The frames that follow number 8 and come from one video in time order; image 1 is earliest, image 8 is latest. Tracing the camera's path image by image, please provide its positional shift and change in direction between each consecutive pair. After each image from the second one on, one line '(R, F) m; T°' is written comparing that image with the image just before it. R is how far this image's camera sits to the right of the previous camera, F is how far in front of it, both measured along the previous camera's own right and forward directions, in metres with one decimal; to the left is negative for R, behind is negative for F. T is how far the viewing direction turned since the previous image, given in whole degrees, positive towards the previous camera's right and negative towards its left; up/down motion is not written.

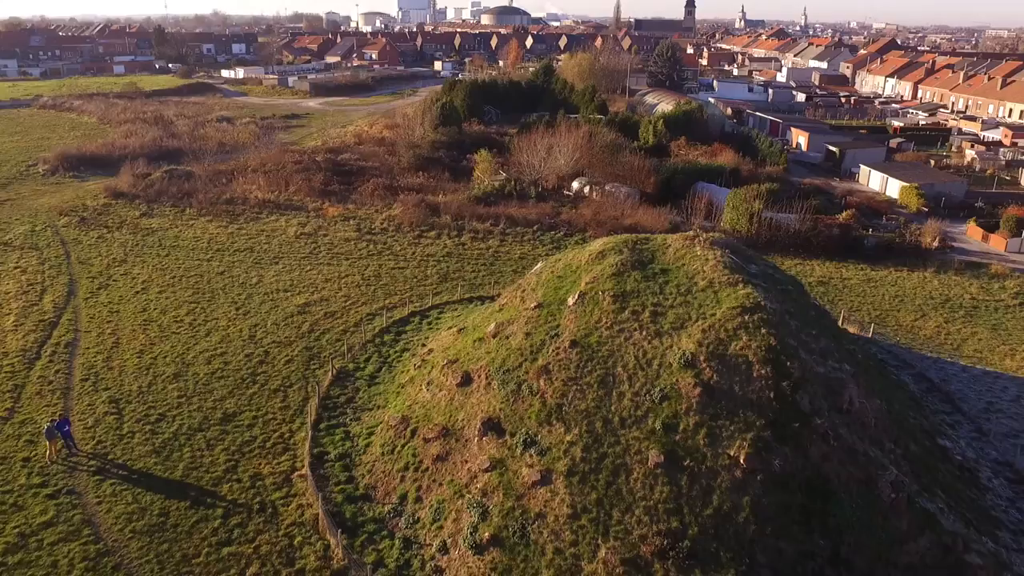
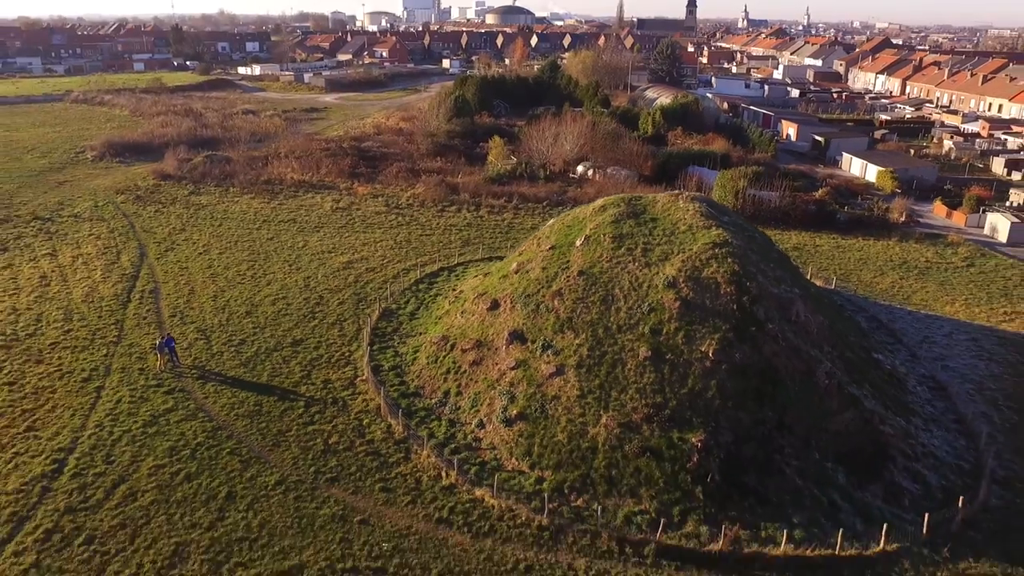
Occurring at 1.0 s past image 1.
(-0.4, -4.0) m; 0°
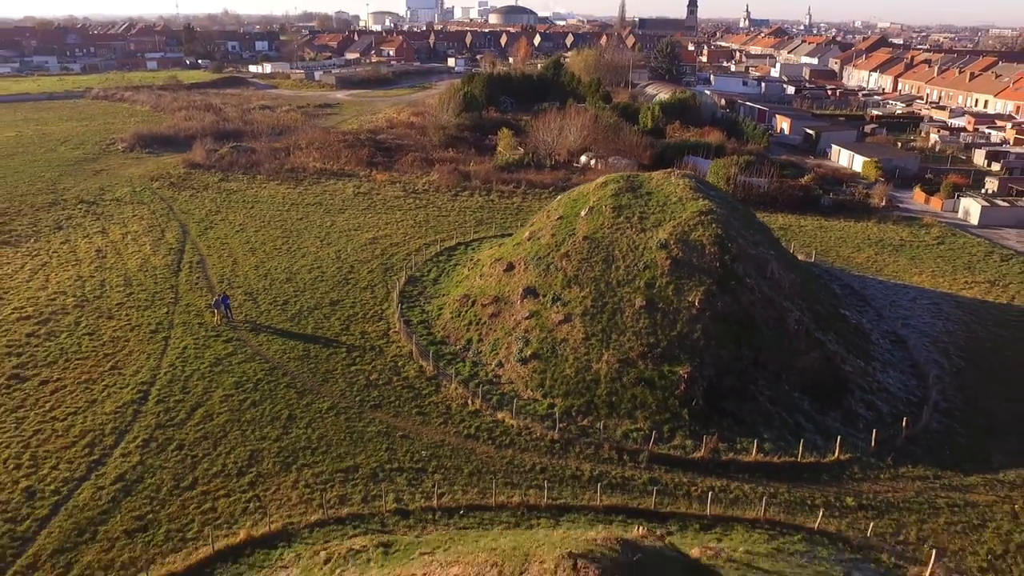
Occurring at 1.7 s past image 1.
(-0.3, -3.0) m; 0°
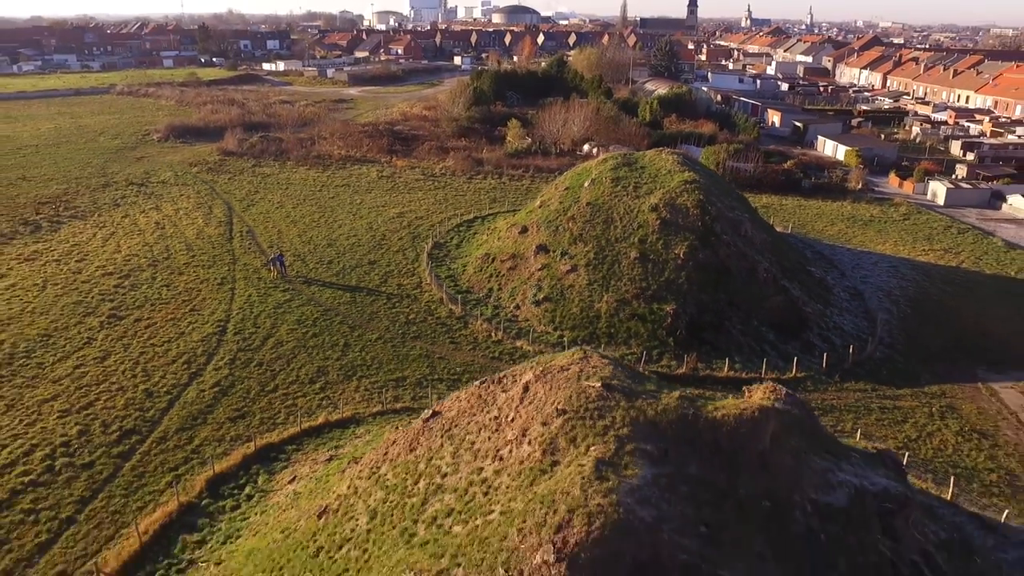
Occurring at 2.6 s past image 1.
(-0.4, -4.0) m; 0°
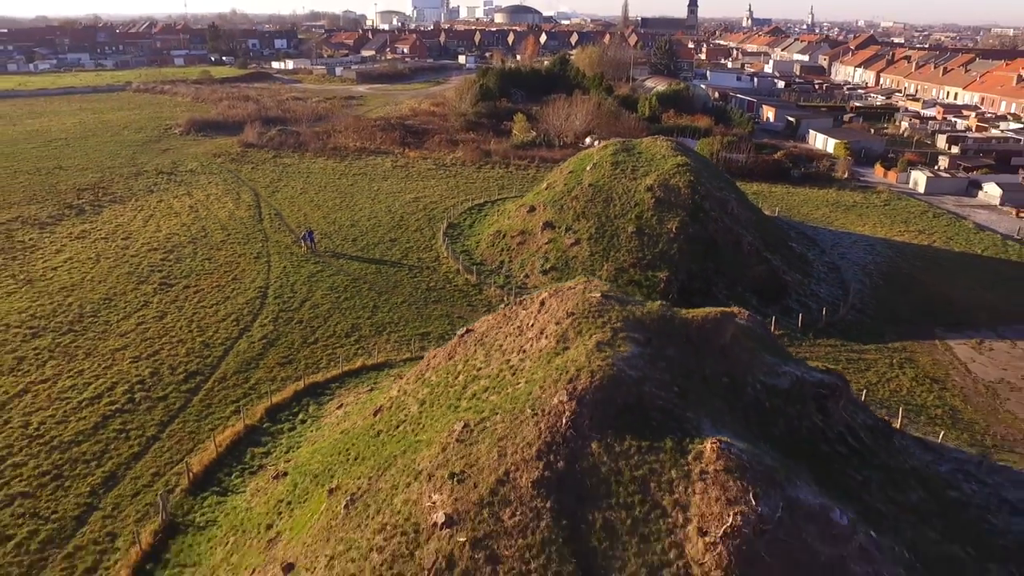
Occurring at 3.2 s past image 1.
(-0.3, -2.8) m; 0°
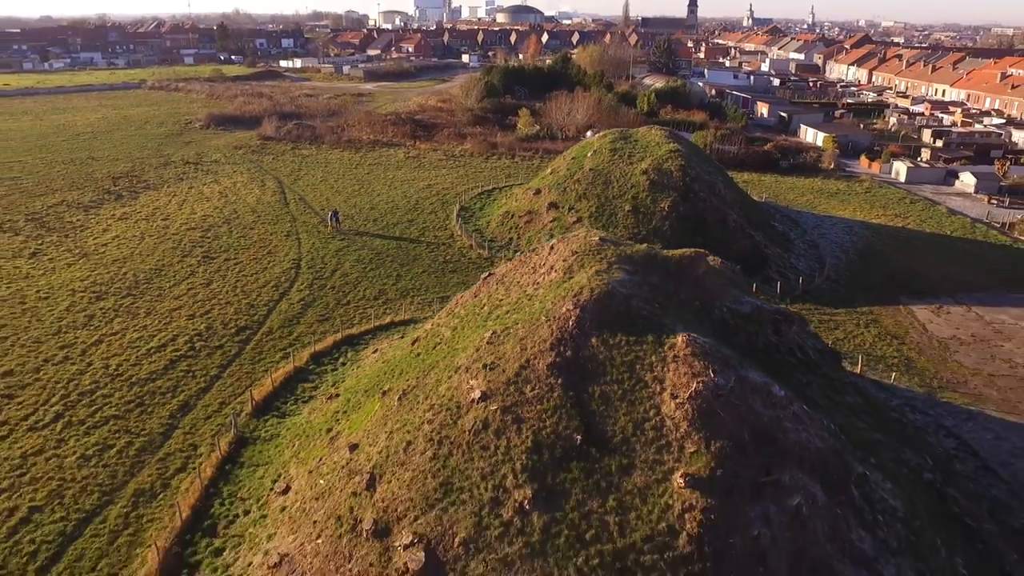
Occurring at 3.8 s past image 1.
(-0.3, -2.9) m; 0°
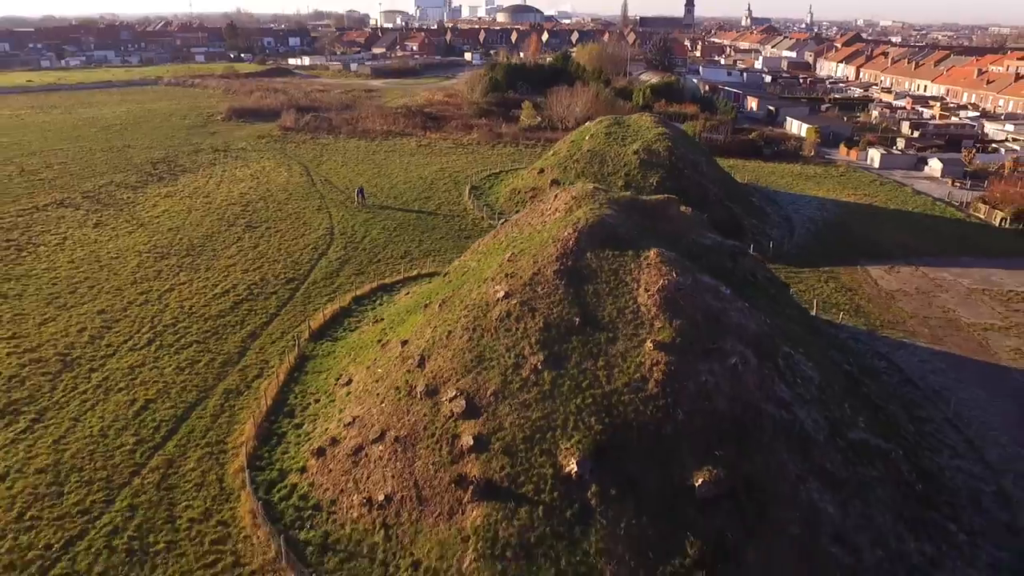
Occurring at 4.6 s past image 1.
(-0.3, -4.1) m; 0°
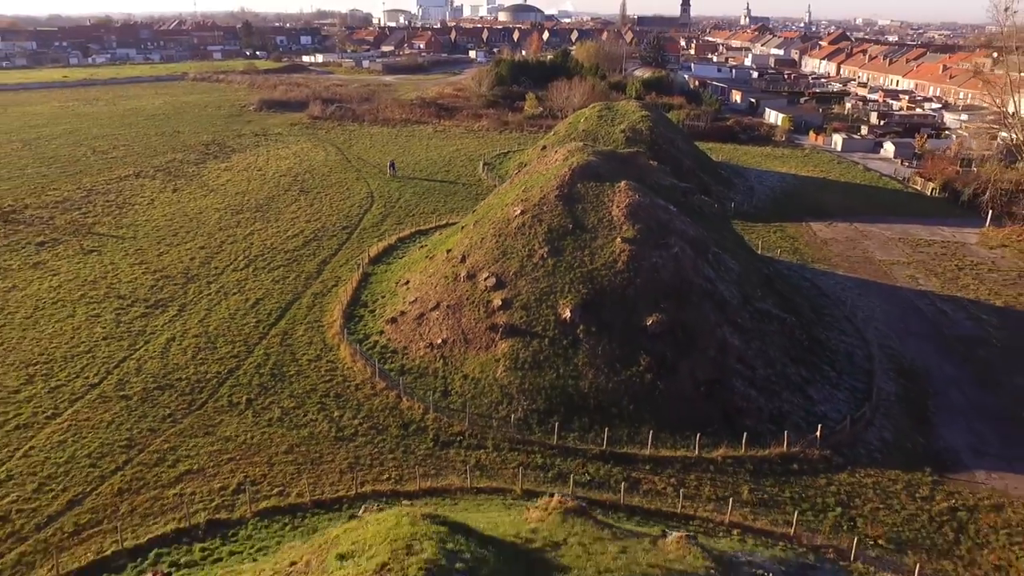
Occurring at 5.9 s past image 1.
(-0.4, -7.1) m; 0°
